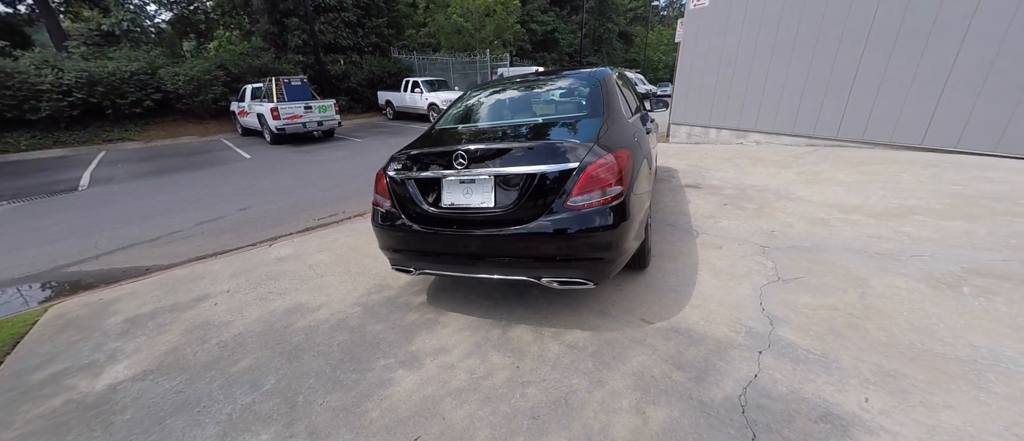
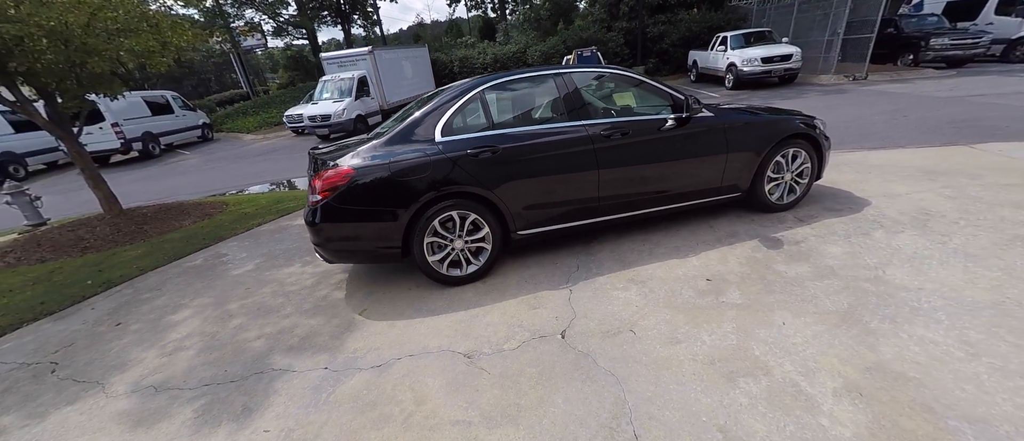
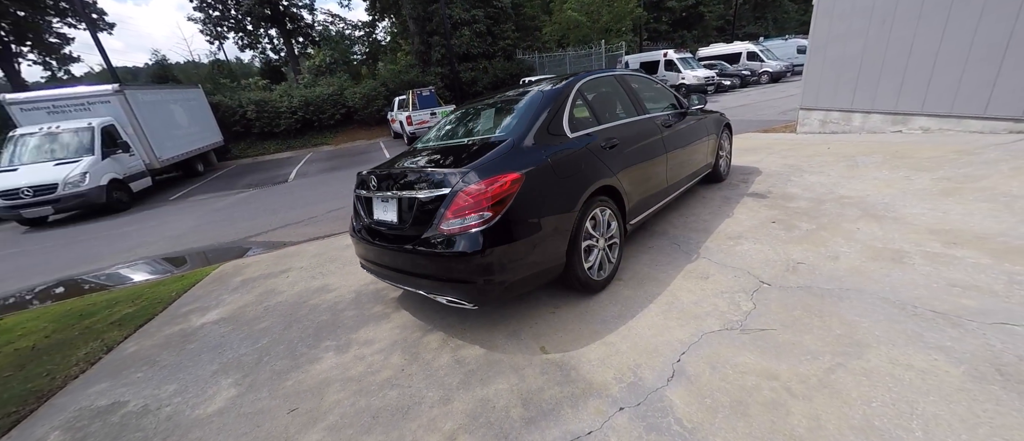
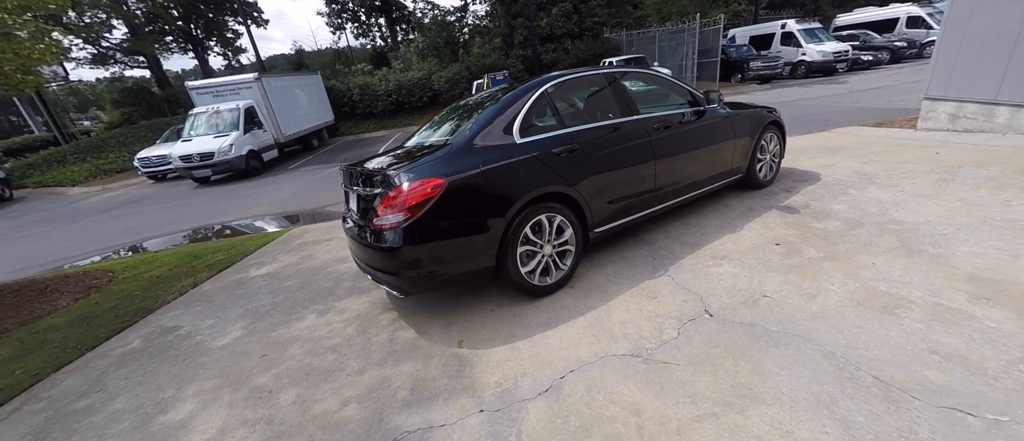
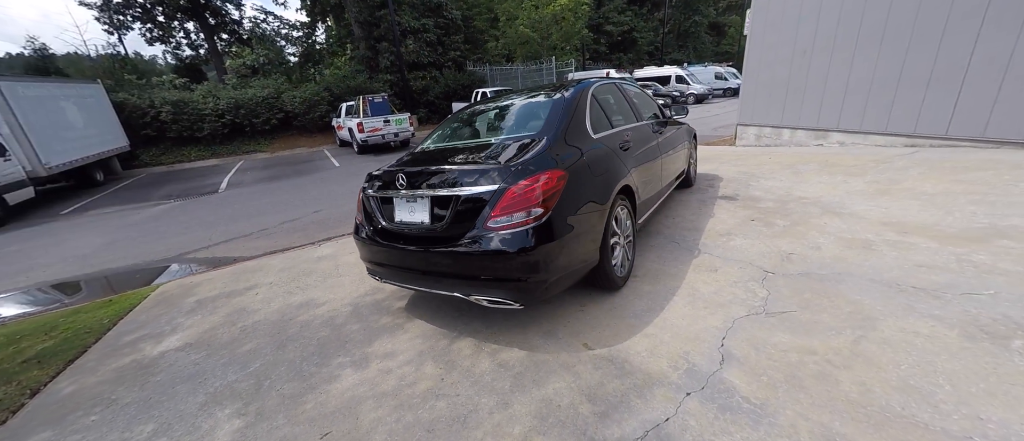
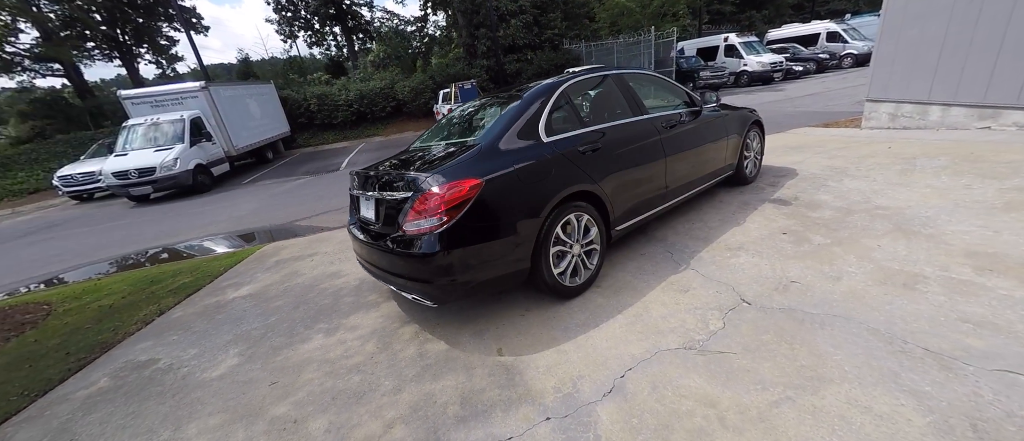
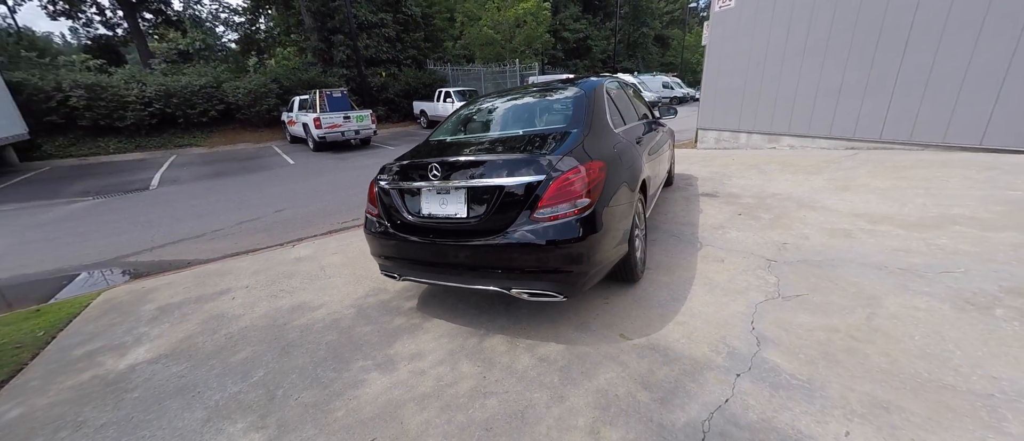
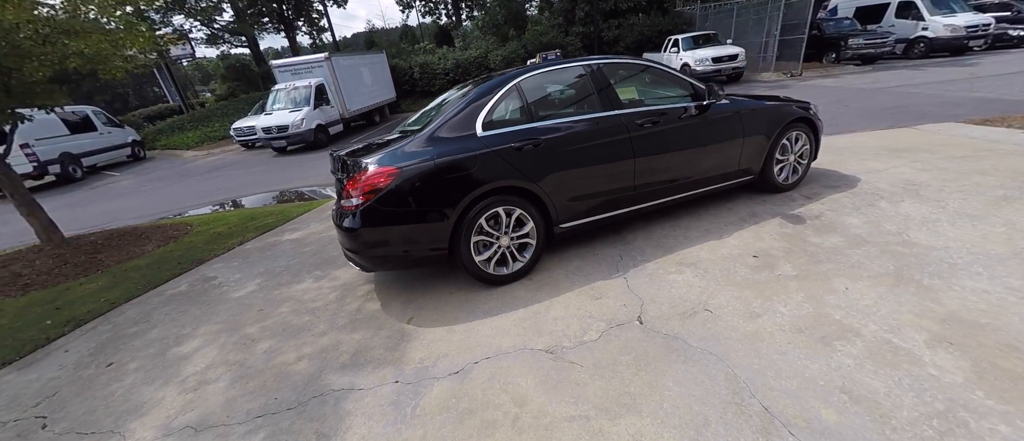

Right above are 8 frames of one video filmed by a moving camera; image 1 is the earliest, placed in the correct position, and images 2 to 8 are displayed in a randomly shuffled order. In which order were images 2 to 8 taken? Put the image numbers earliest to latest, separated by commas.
7, 5, 3, 6, 4, 8, 2
